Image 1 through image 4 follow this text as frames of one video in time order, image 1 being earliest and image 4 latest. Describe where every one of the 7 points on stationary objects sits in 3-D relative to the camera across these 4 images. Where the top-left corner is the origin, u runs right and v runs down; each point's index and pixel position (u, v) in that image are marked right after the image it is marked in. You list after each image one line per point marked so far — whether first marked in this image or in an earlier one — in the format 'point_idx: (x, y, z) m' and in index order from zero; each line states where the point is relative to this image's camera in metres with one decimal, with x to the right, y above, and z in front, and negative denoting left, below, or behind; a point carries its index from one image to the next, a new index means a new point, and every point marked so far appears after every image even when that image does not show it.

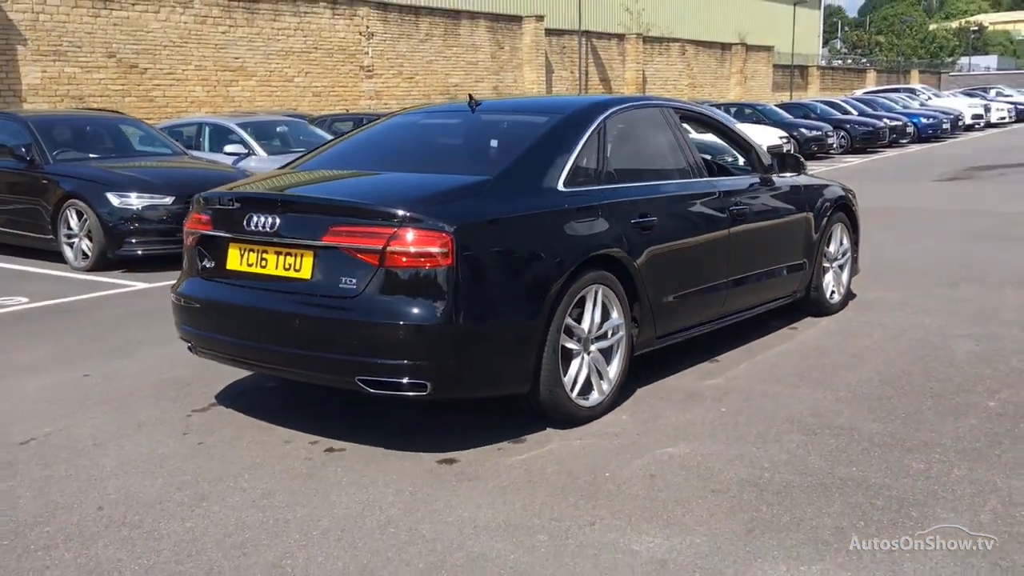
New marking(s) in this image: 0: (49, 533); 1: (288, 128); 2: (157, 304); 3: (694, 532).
0: (-1.7, -0.9, +3.7) m
1: (-3.0, +2.1, +13.5) m
2: (-2.8, -0.1, +7.9) m
3: (+0.7, -0.9, +3.6) m
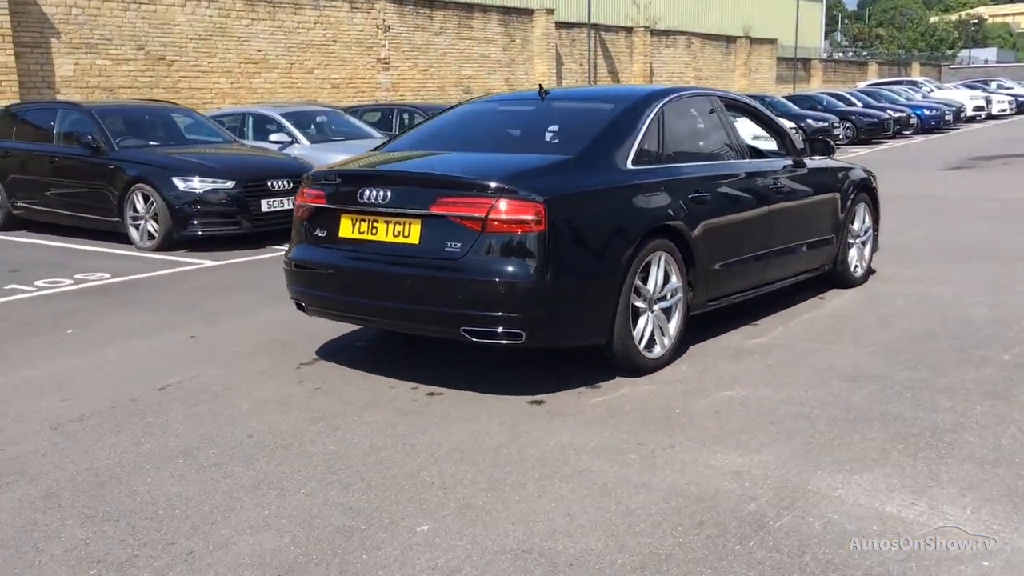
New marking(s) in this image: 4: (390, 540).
0: (-1.3, -0.7, +4.4) m
1: (-2.6, +2.4, +14.2) m
2: (-2.4, +0.1, +8.6) m
3: (+1.1, -0.7, +4.3) m
4: (-0.4, -0.9, +3.5) m
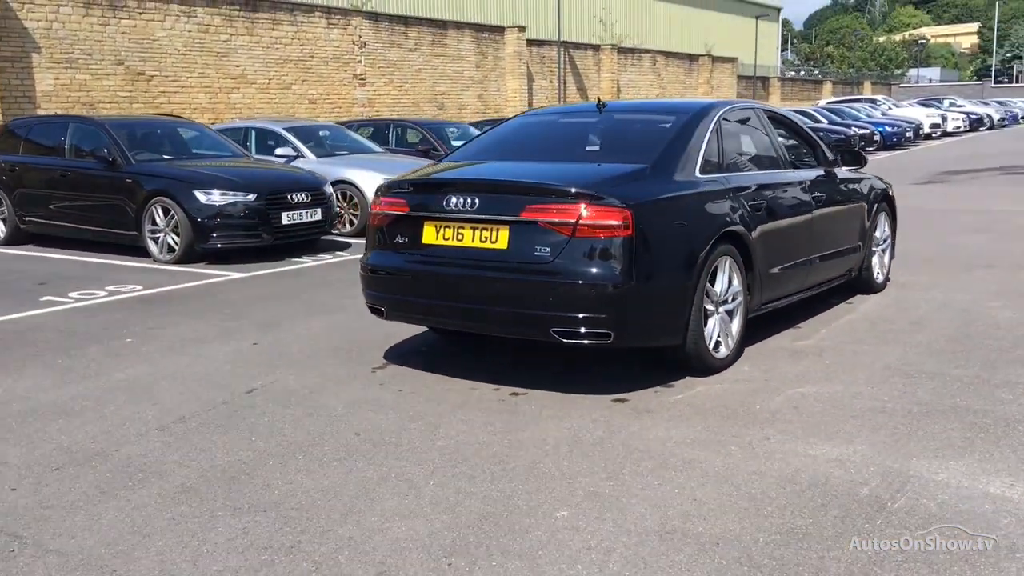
0: (-0.8, -0.7, +4.5) m
1: (-2.6, +2.2, +14.3) m
2: (-2.1, 0.0, +8.7) m
3: (+1.5, -0.7, +4.5) m
4: (+0.1, -0.9, +3.7) m
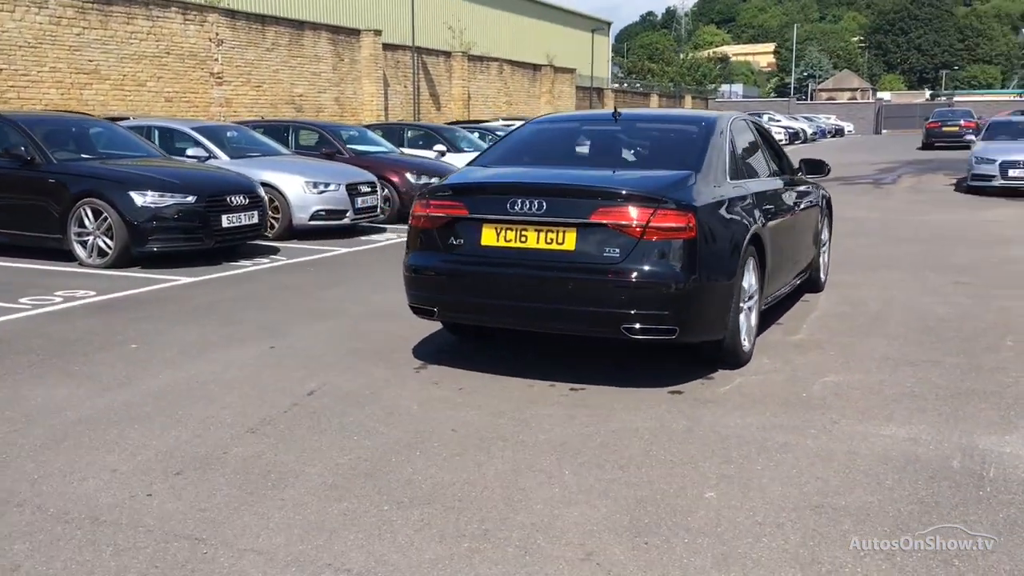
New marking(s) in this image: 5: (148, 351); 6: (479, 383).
0: (-0.3, -0.7, +4.6) m
1: (-3.8, +2.1, +14.0) m
2: (-2.3, -0.1, +8.5) m
3: (+2.0, -0.7, +5.0) m
4: (+0.7, -0.9, +4.0) m
5: (-2.3, -0.4, +6.5) m
6: (-0.2, -0.5, +5.7) m
